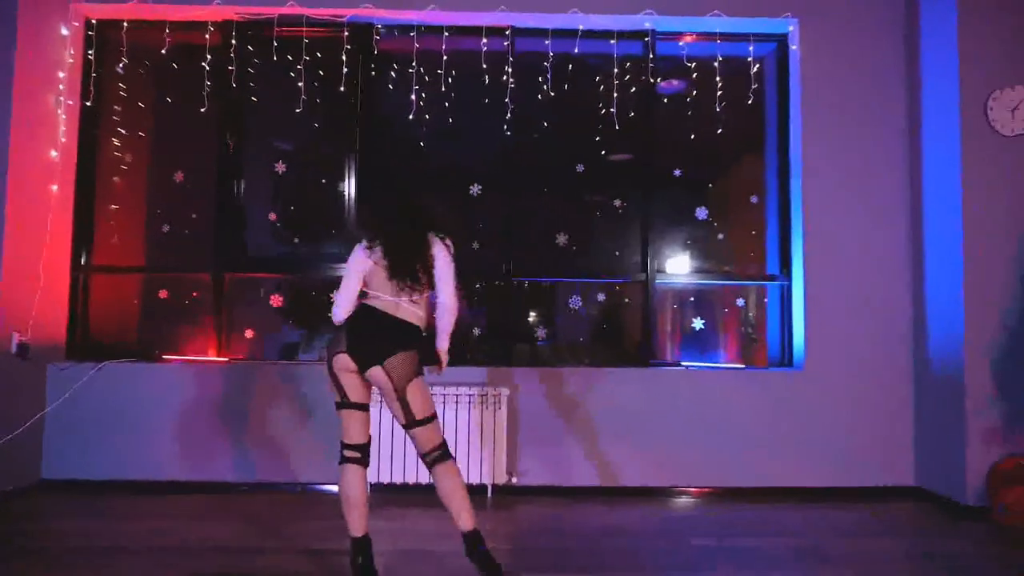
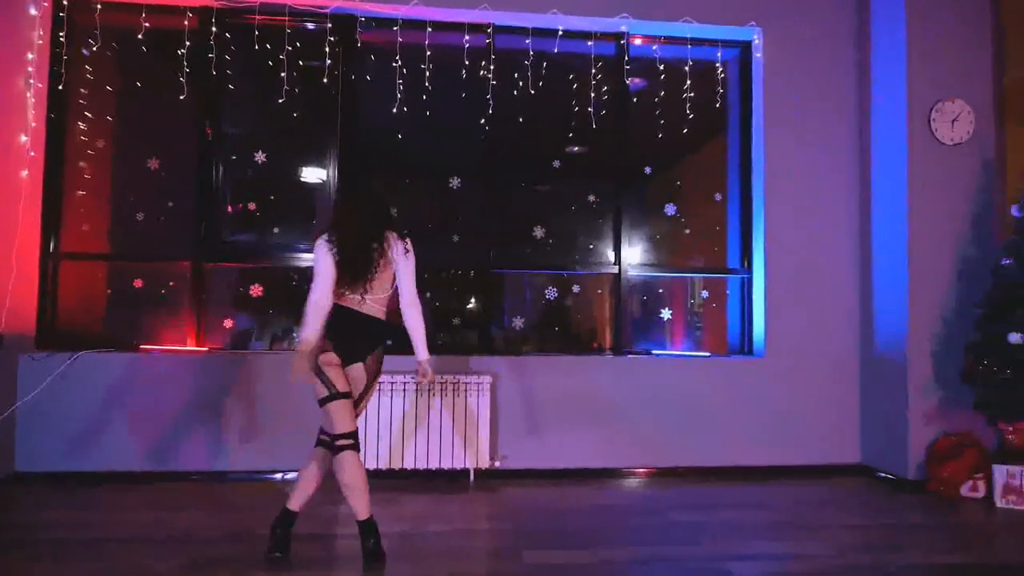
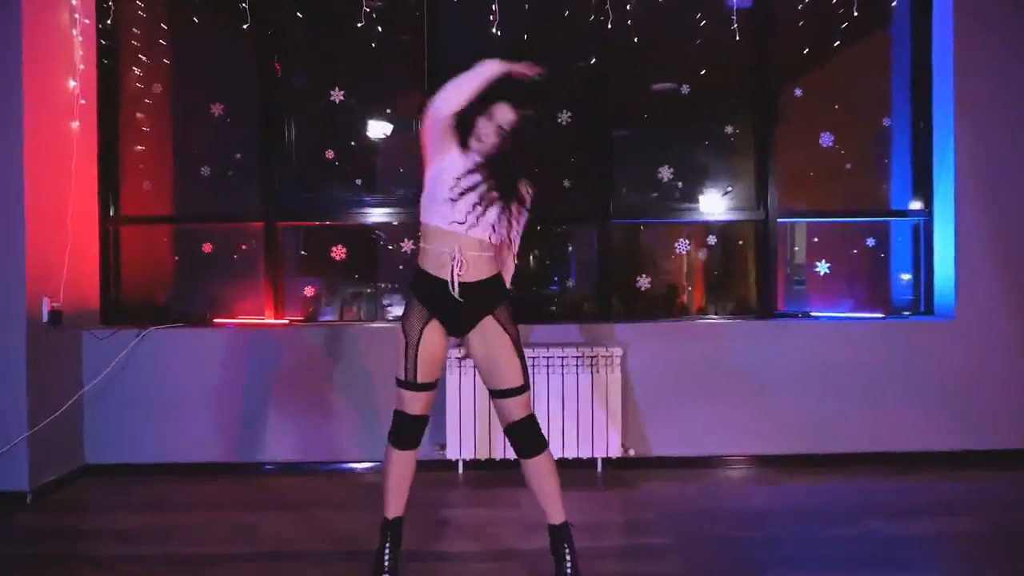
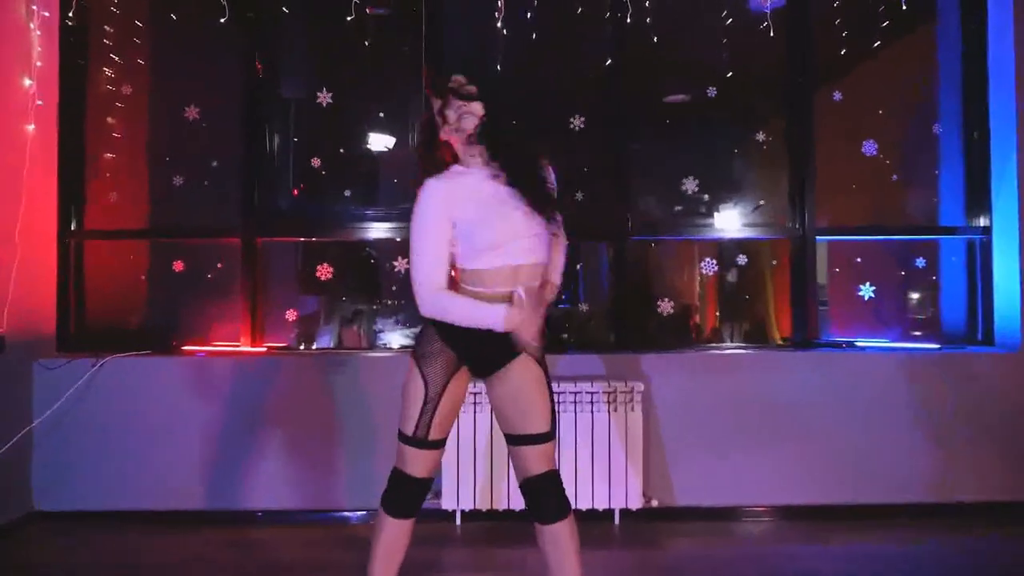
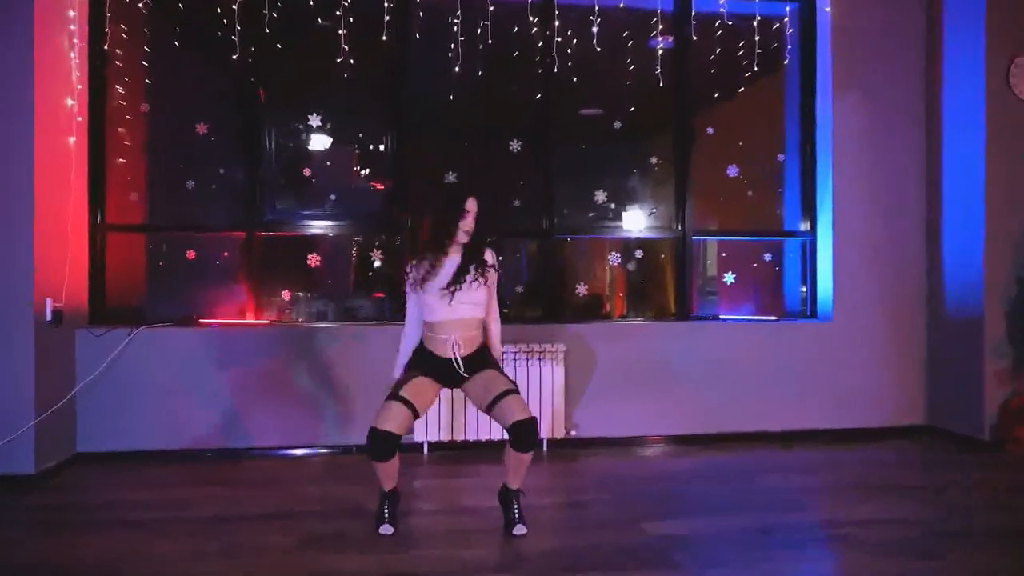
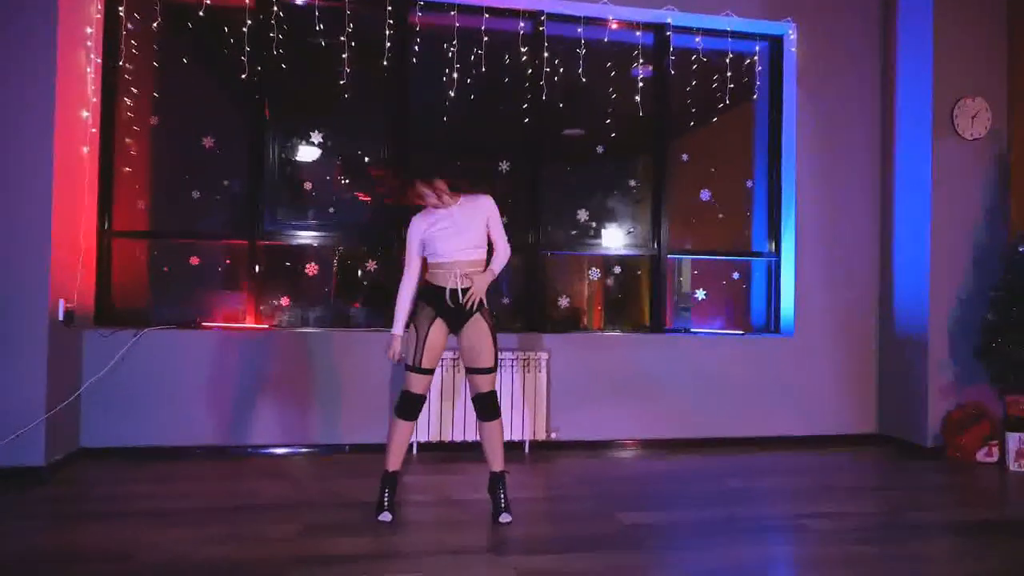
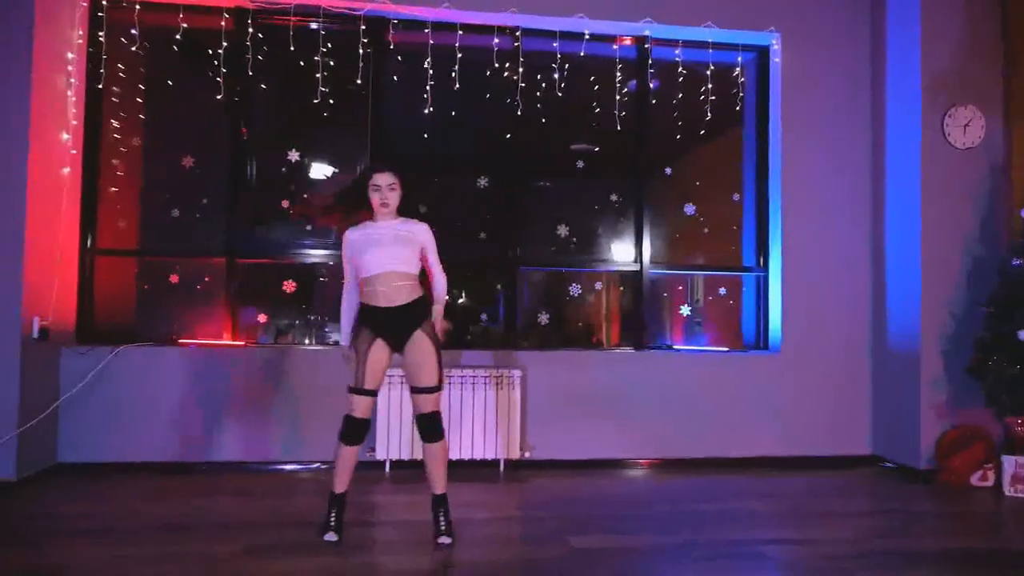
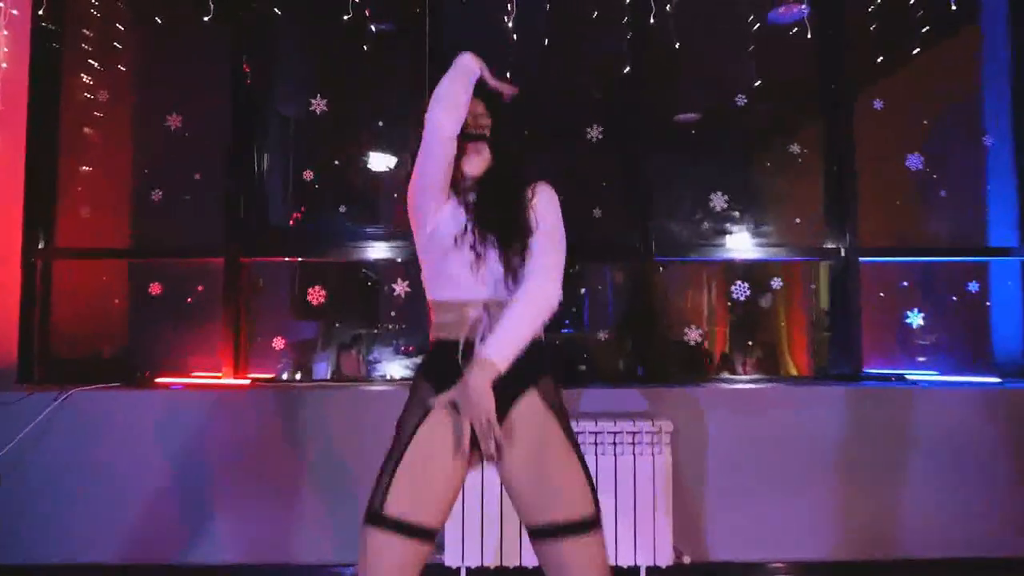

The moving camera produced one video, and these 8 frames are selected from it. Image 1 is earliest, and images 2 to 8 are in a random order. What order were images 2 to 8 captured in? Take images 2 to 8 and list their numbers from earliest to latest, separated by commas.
2, 7, 6, 5, 3, 4, 8
